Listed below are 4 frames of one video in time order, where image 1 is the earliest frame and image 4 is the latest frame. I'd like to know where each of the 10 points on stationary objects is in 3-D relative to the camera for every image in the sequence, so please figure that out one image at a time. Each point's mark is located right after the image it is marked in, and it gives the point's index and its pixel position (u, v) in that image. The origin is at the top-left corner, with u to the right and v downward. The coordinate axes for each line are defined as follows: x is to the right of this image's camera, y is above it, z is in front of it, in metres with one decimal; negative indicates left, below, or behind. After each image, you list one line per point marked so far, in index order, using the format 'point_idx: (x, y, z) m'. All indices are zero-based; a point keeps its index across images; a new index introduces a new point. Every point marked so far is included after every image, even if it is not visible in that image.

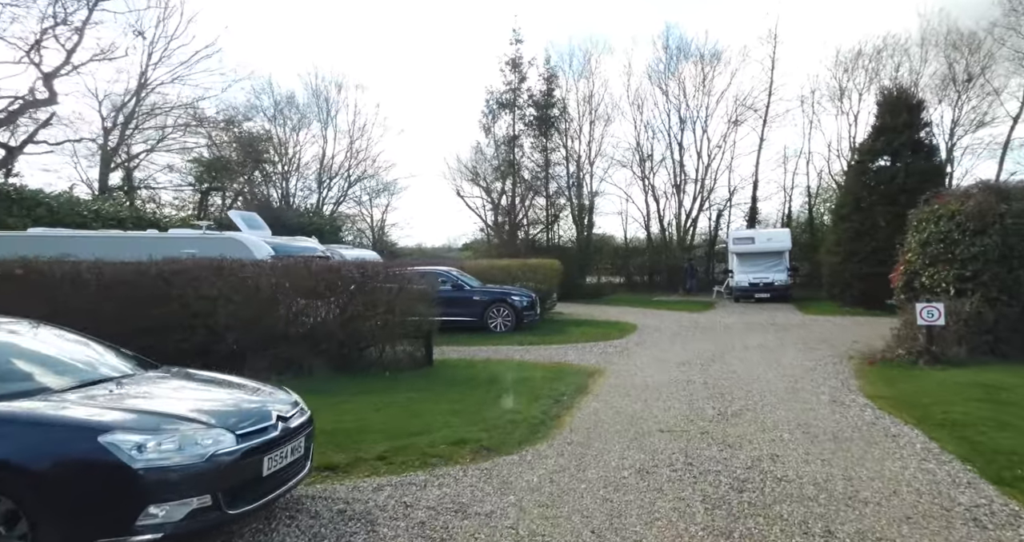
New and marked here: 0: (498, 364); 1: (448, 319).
0: (-0.3, -1.8, +11.0) m
1: (-1.8, -1.4, +16.0) m
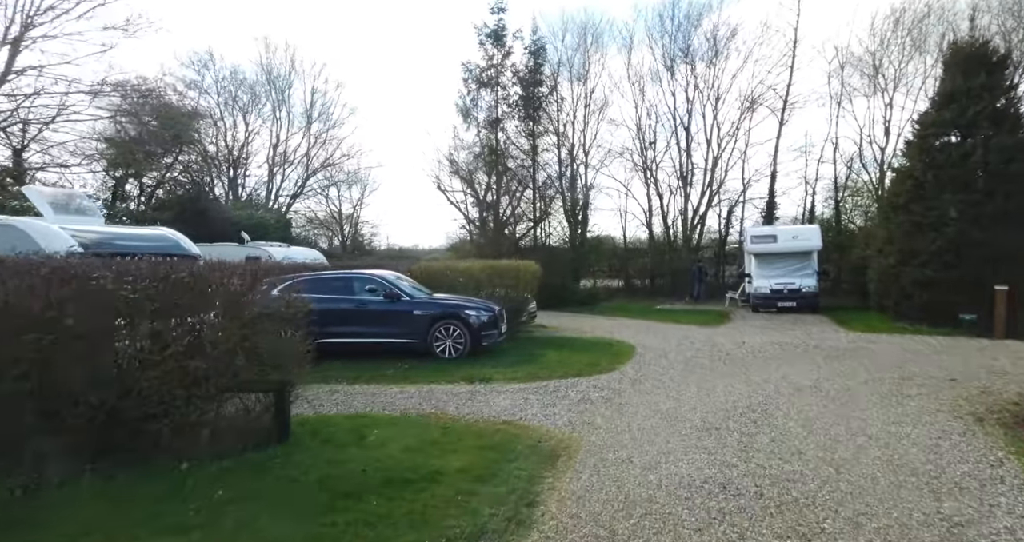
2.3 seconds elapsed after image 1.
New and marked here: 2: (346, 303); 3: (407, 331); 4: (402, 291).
0: (-1.2, -1.9, +6.8) m
1: (-2.7, -1.5, +11.8) m
2: (-3.4, -0.7, +11.8) m
3: (-2.2, -1.2, +11.8) m
4: (-2.3, -0.4, +12.0) m
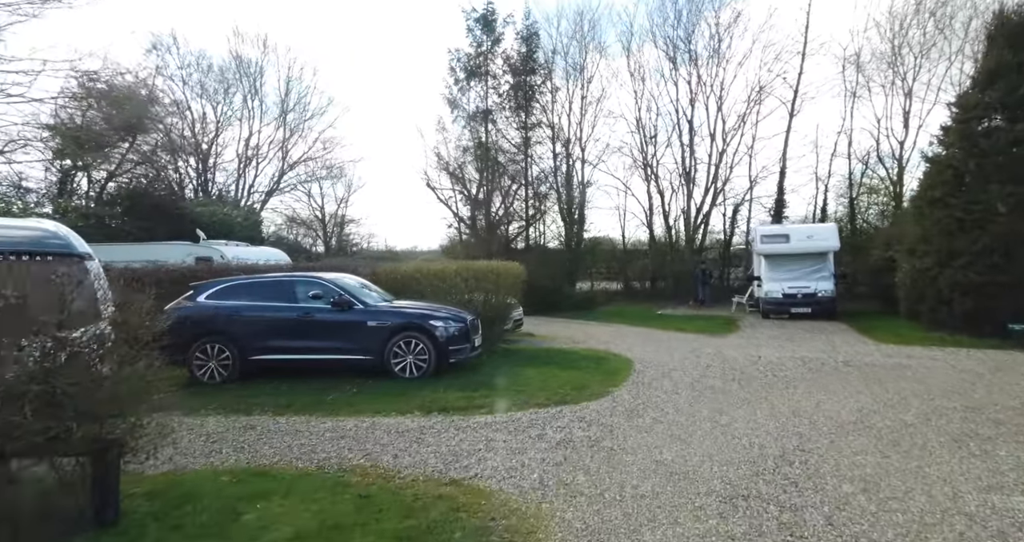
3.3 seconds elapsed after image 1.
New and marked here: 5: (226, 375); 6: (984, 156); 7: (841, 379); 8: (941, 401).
0: (-1.7, -1.9, +4.9) m
1: (-3.2, -1.5, +9.8) m
2: (-3.8, -0.7, +9.8) m
3: (-2.6, -1.3, +9.8) m
4: (-2.7, -0.5, +10.1) m
5: (-4.8, -1.7, +9.6) m
6: (+10.8, +2.6, +13.1) m
7: (+5.6, -1.8, +9.6) m
8: (+5.8, -1.8, +7.8) m
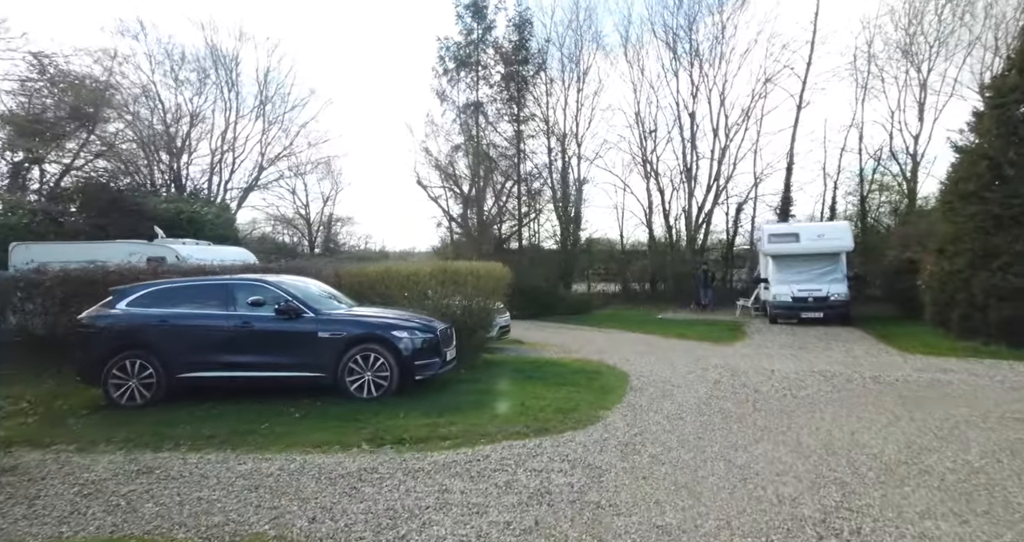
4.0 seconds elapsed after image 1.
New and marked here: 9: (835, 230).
0: (-2.0, -1.9, +3.4) m
1: (-3.5, -1.5, +8.3) m
2: (-4.2, -0.7, +8.4) m
3: (-3.0, -1.3, +8.4) m
4: (-3.1, -0.5, +8.6) m
5: (-5.1, -1.8, +8.1) m
6: (+10.4, +2.6, +11.7) m
7: (+5.2, -1.9, +8.1) m
8: (+5.5, -1.8, +6.3) m
9: (+11.0, +1.4, +19.6) m
